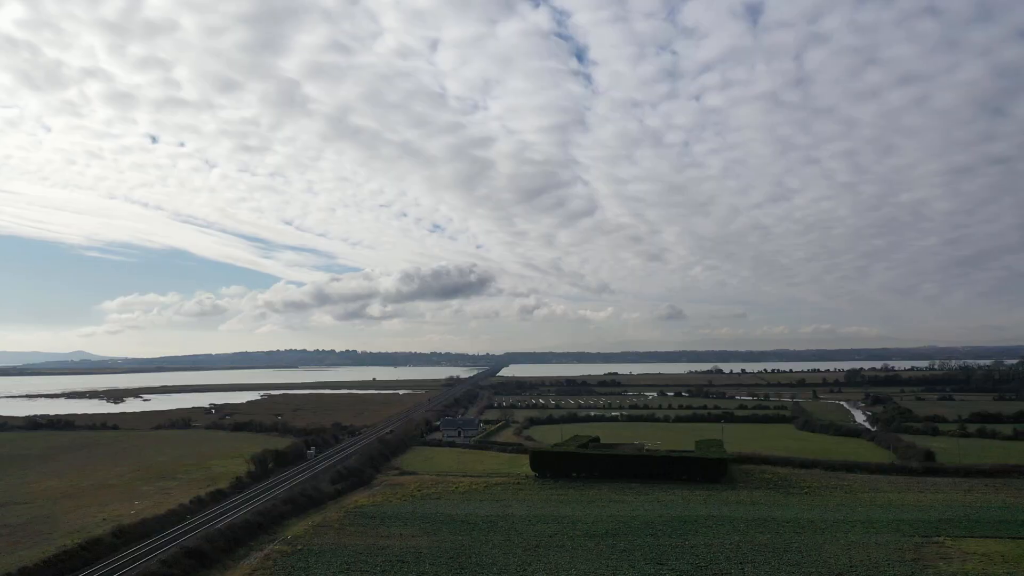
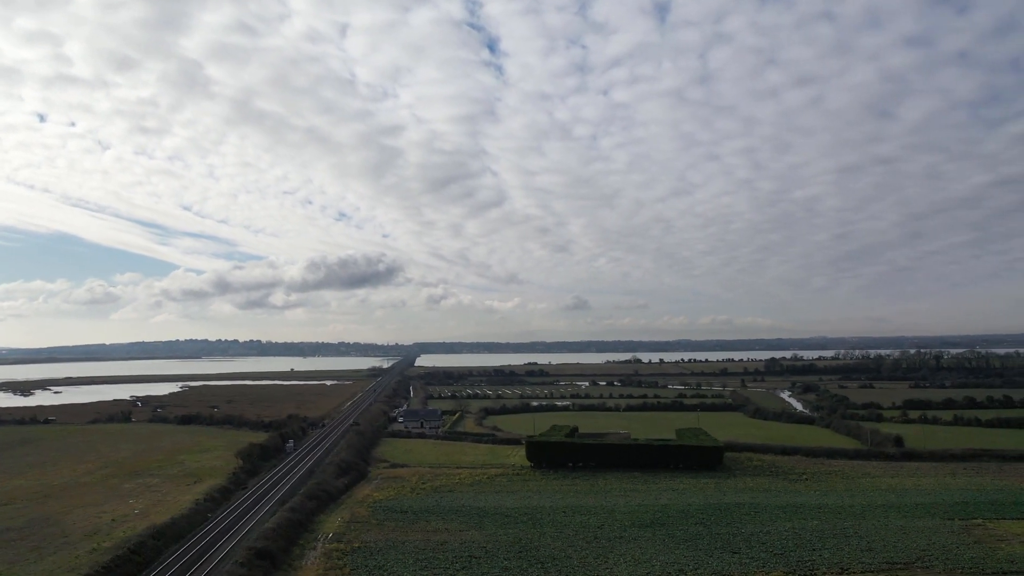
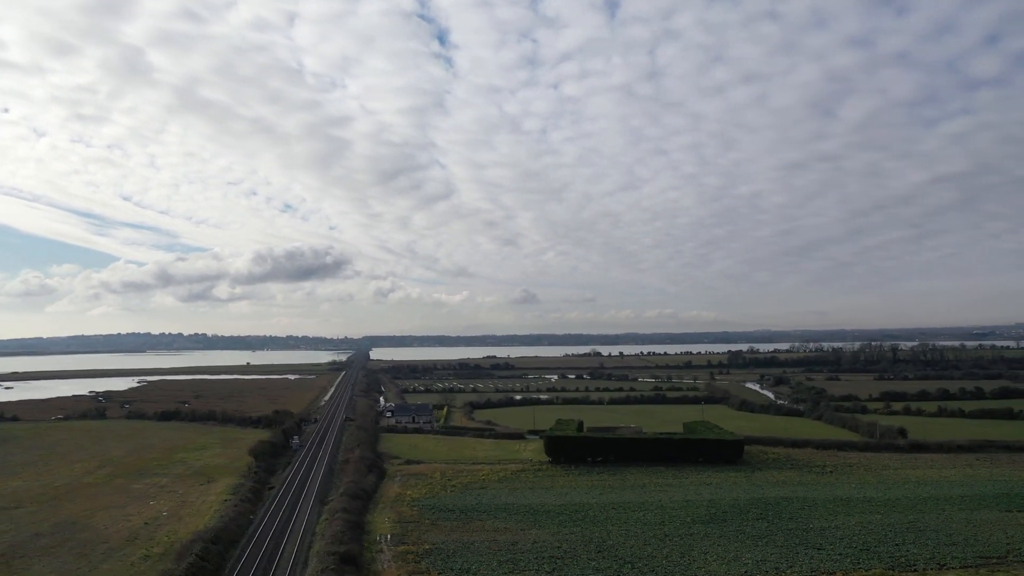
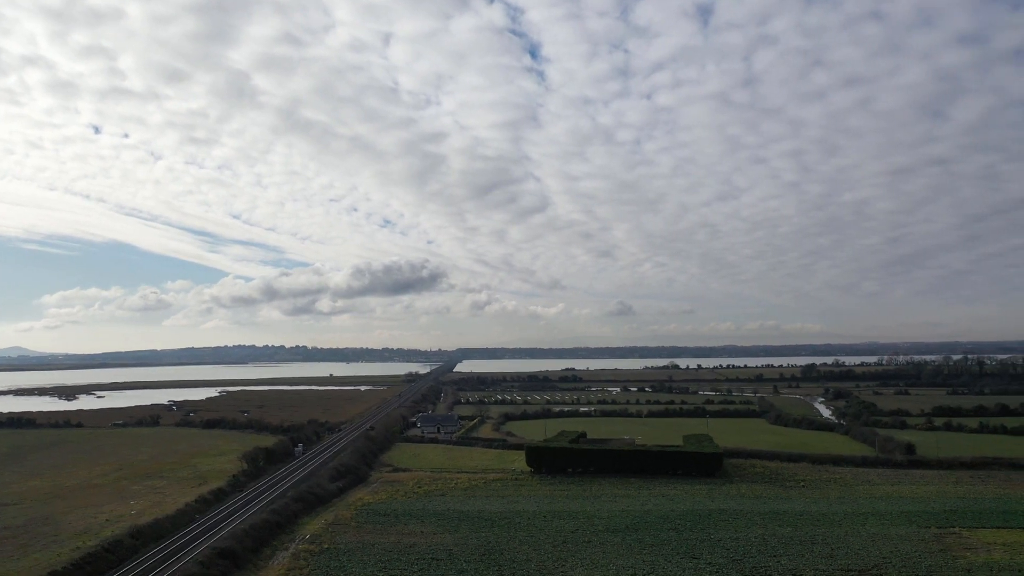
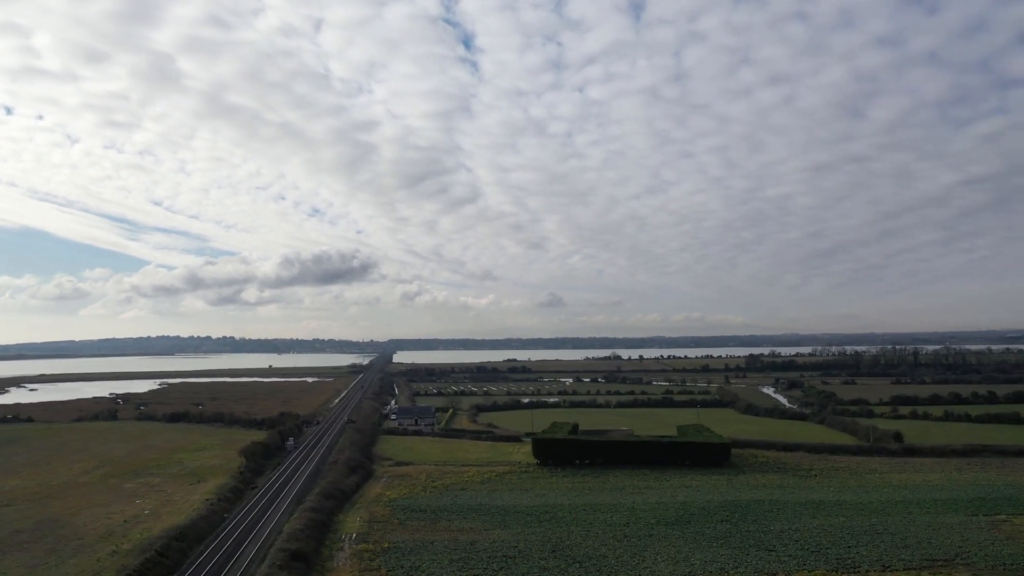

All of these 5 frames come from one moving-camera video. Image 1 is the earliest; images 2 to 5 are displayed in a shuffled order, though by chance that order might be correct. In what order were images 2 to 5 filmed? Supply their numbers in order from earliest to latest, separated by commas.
4, 2, 5, 3
